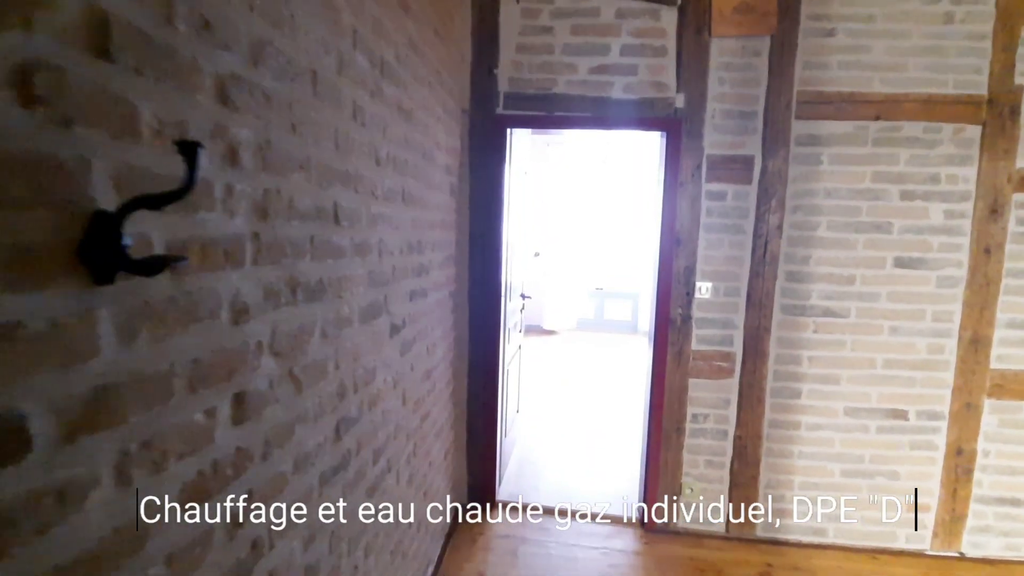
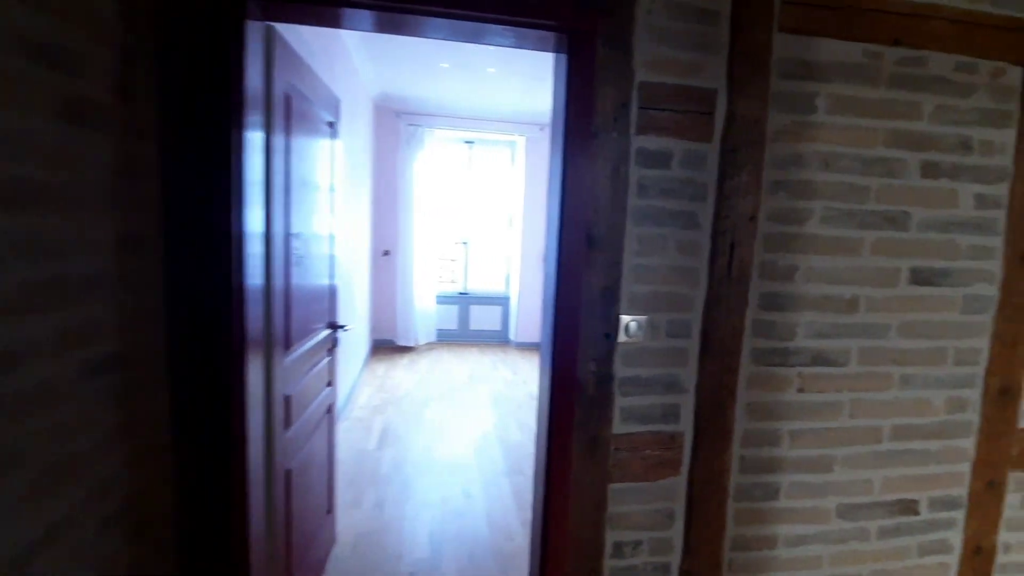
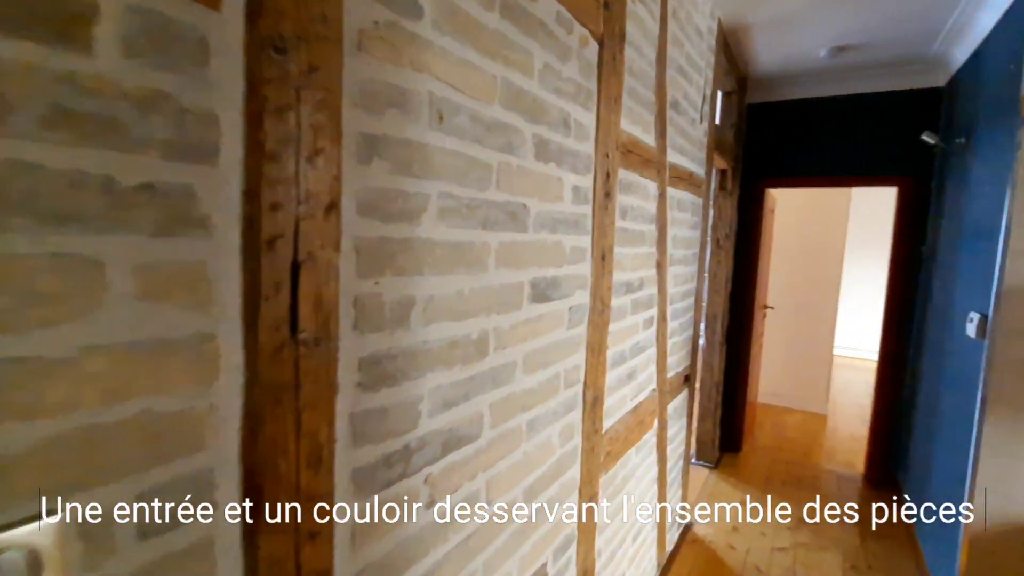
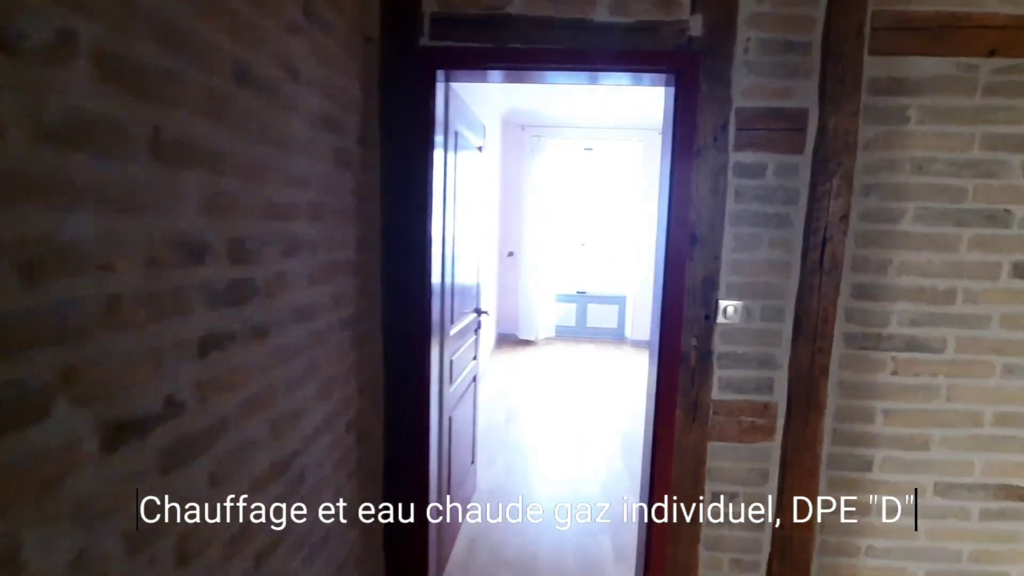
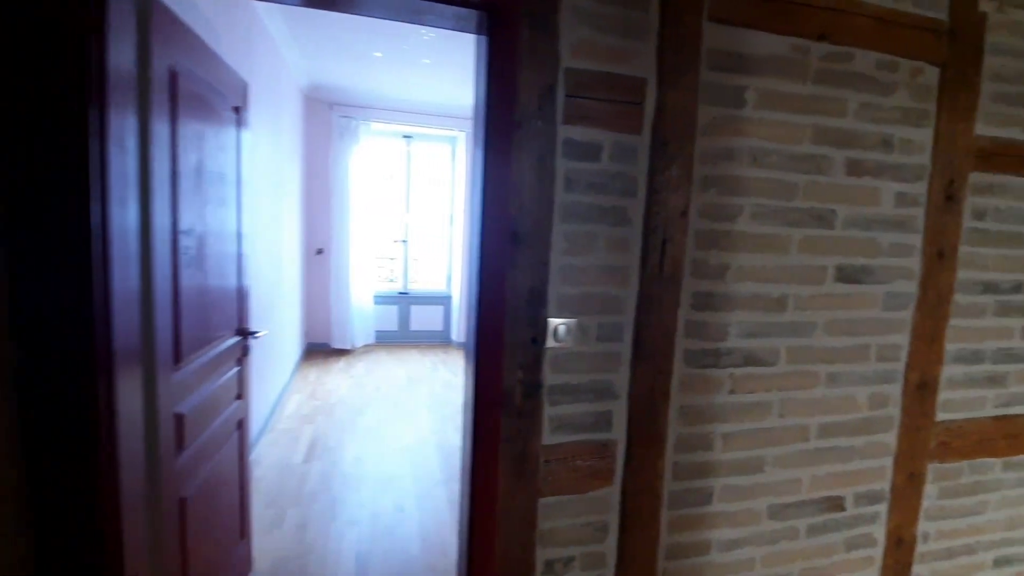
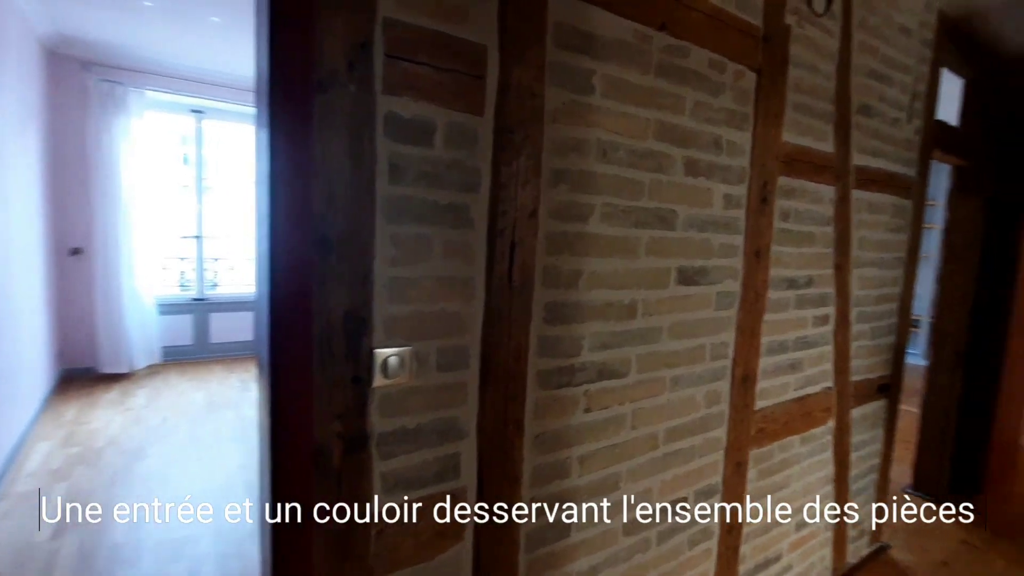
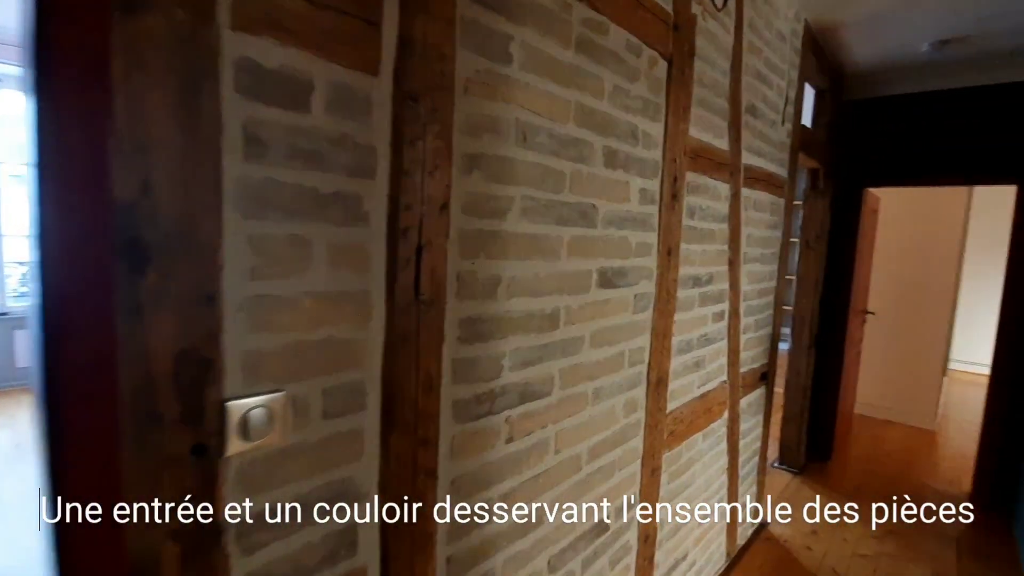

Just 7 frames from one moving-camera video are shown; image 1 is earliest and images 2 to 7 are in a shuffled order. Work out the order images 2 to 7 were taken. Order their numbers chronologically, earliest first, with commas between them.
4, 2, 5, 6, 7, 3
